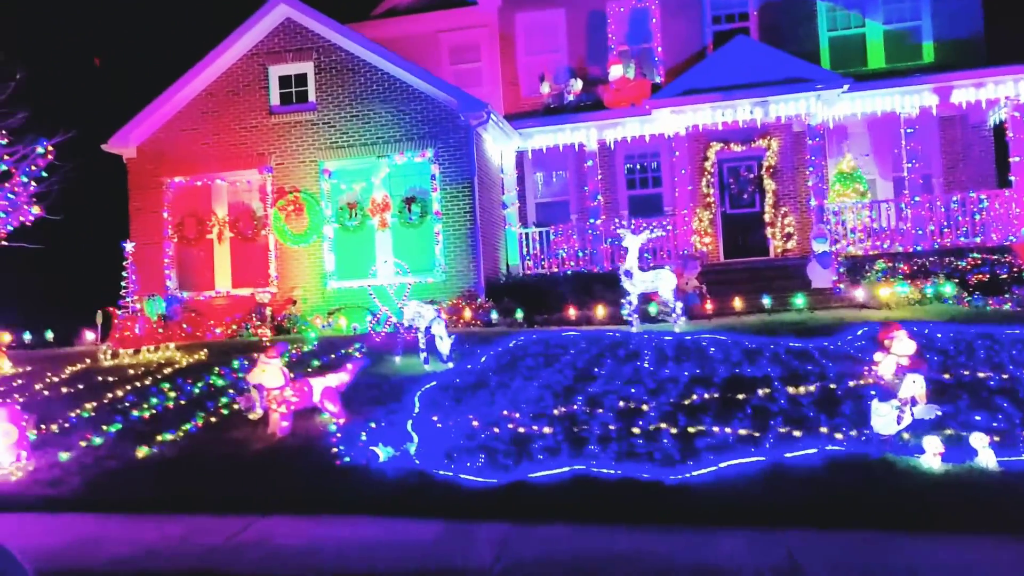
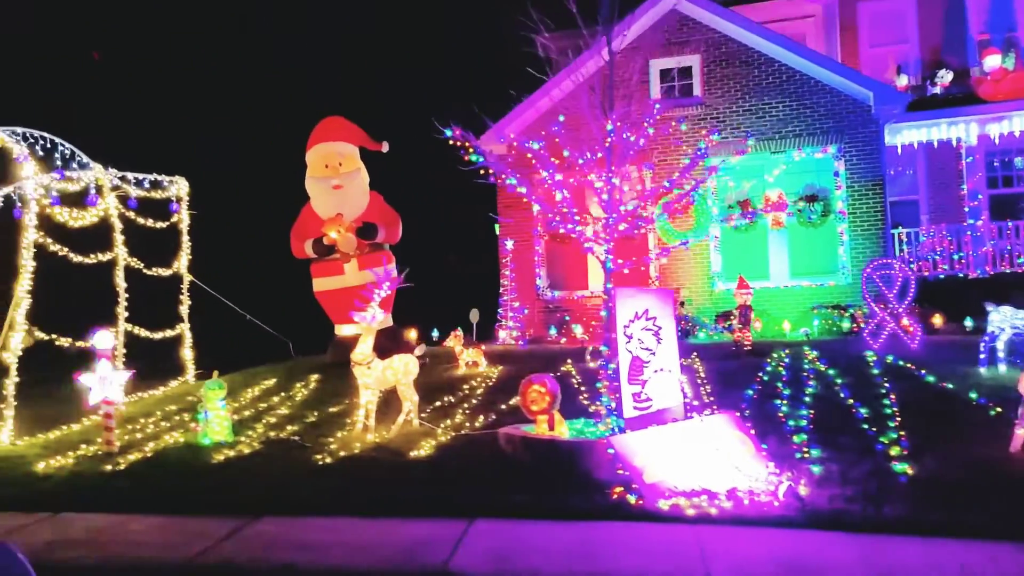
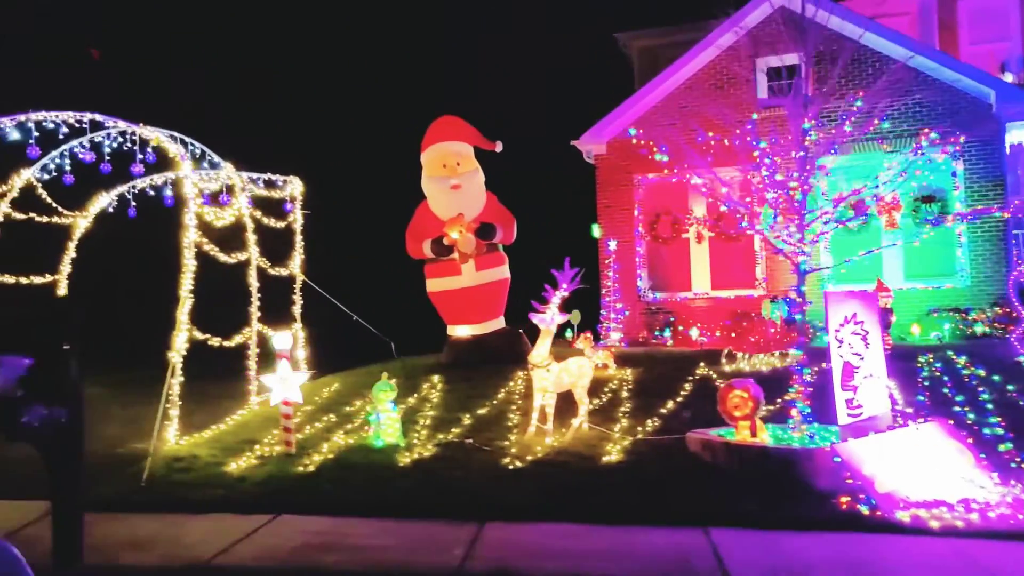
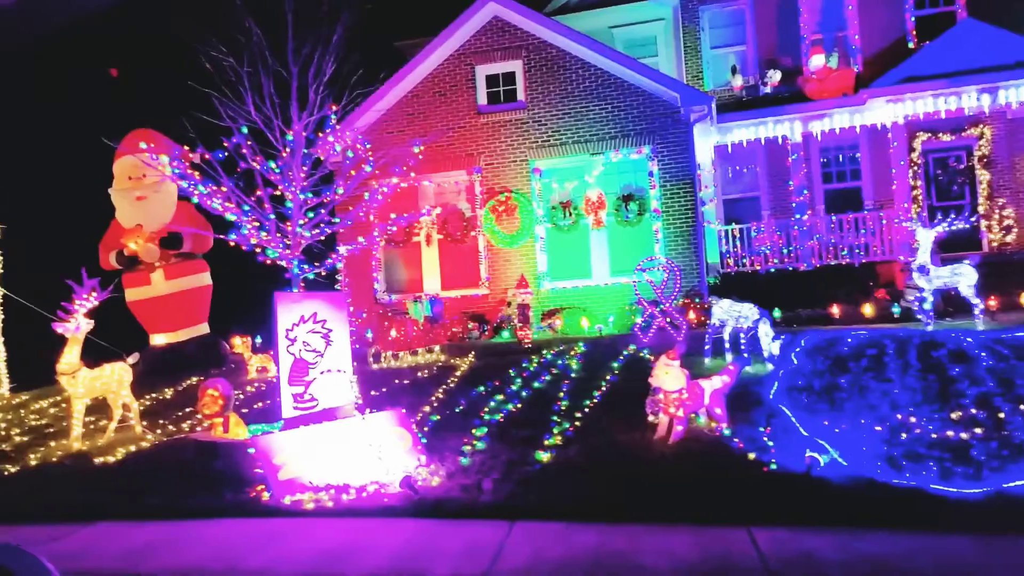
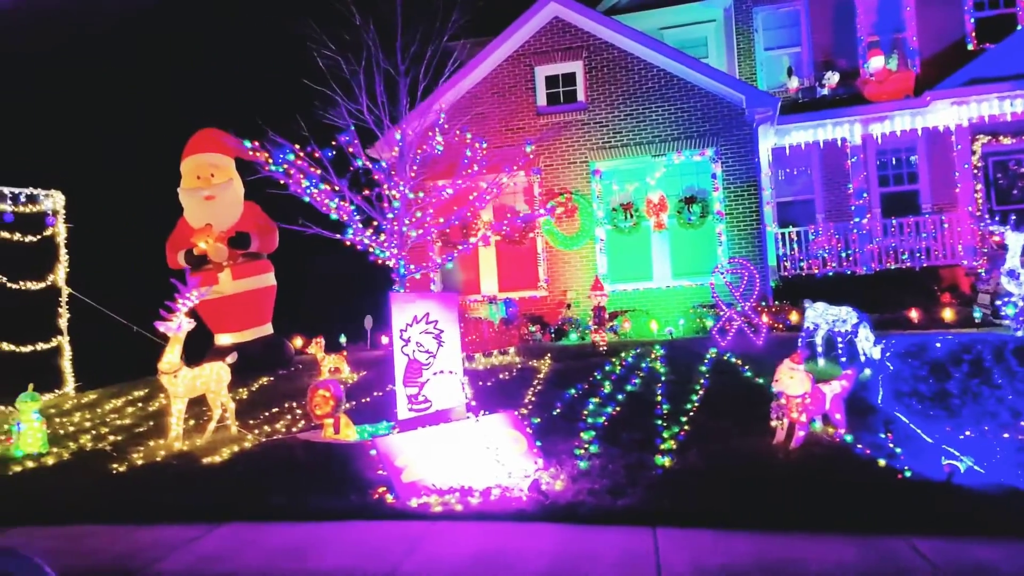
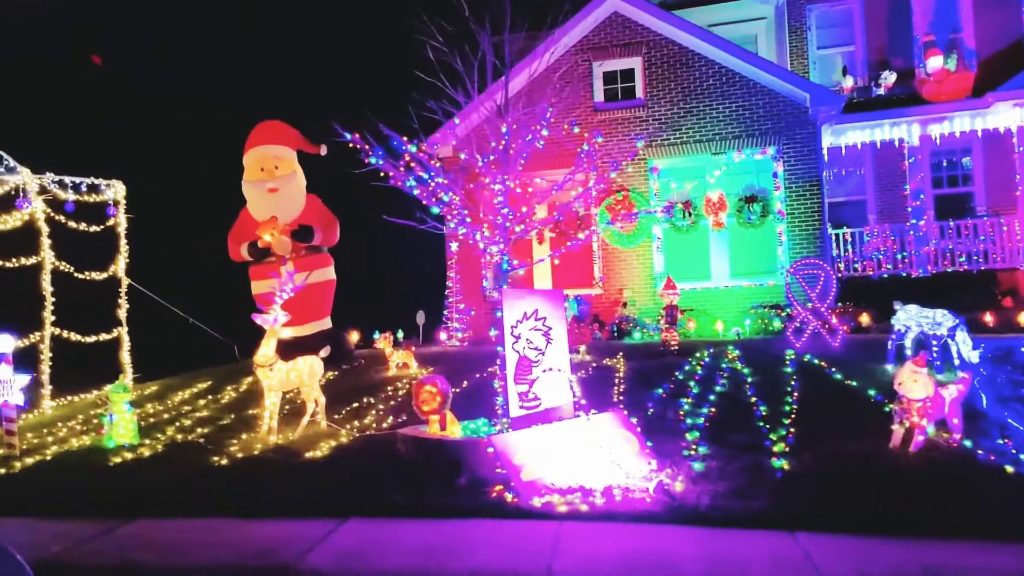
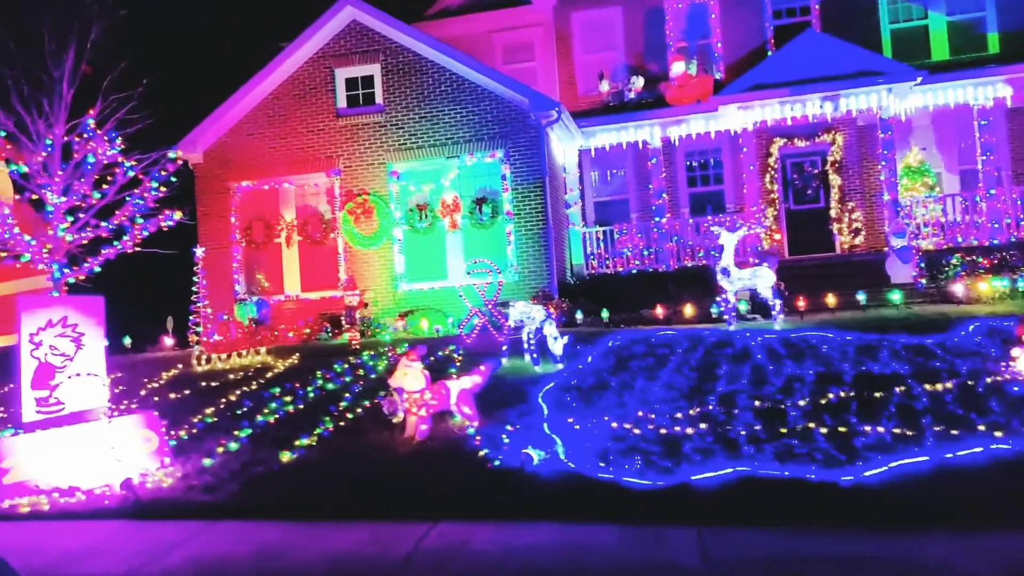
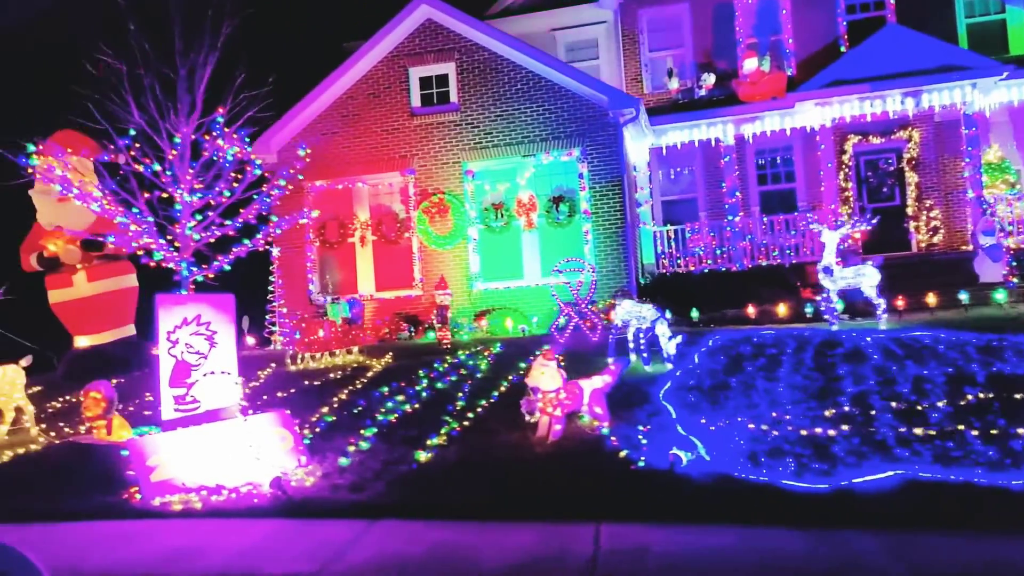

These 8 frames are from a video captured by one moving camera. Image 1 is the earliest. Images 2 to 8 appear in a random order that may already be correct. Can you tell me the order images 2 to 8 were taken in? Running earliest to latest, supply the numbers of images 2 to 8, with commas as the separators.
7, 8, 4, 5, 6, 2, 3
